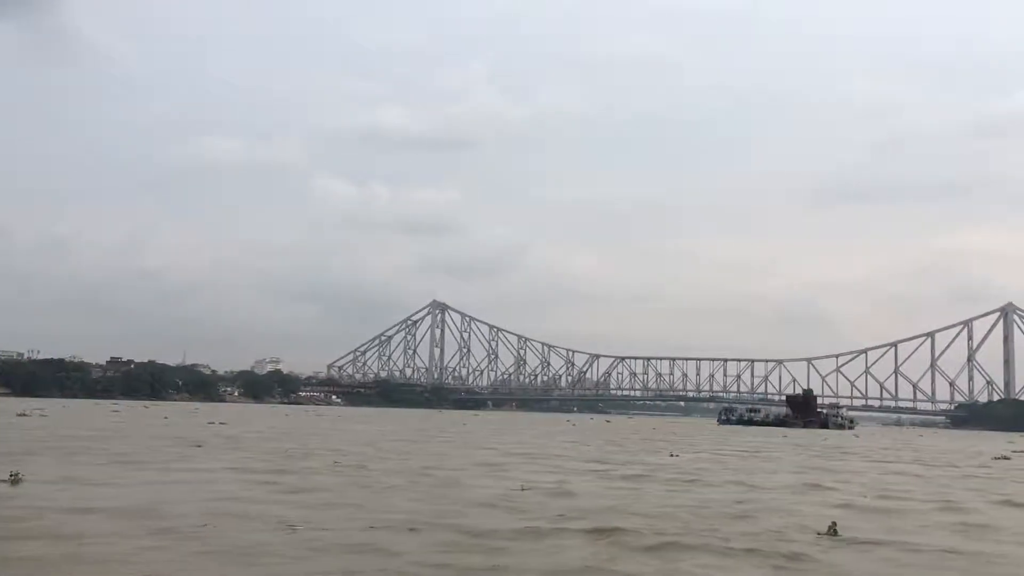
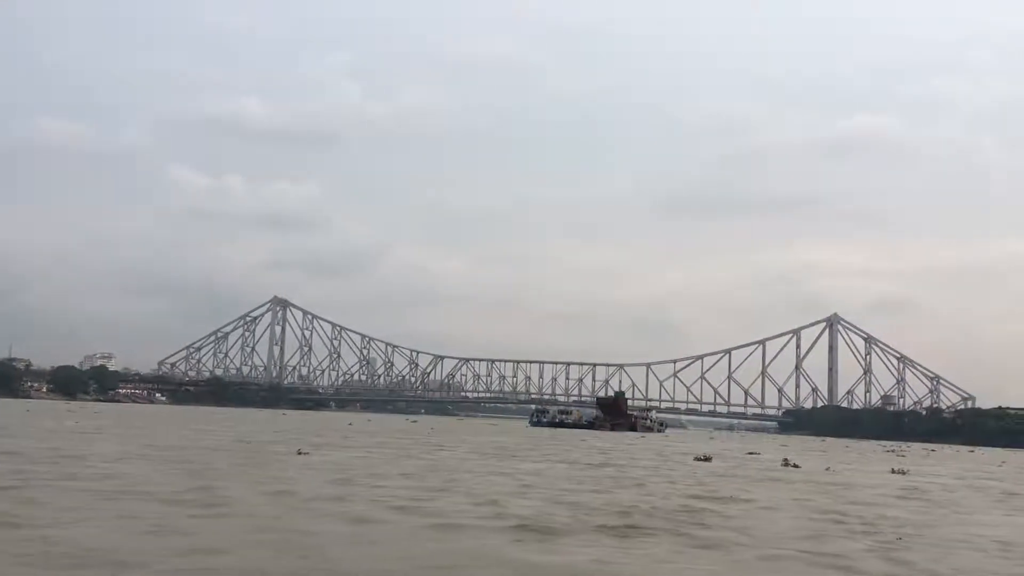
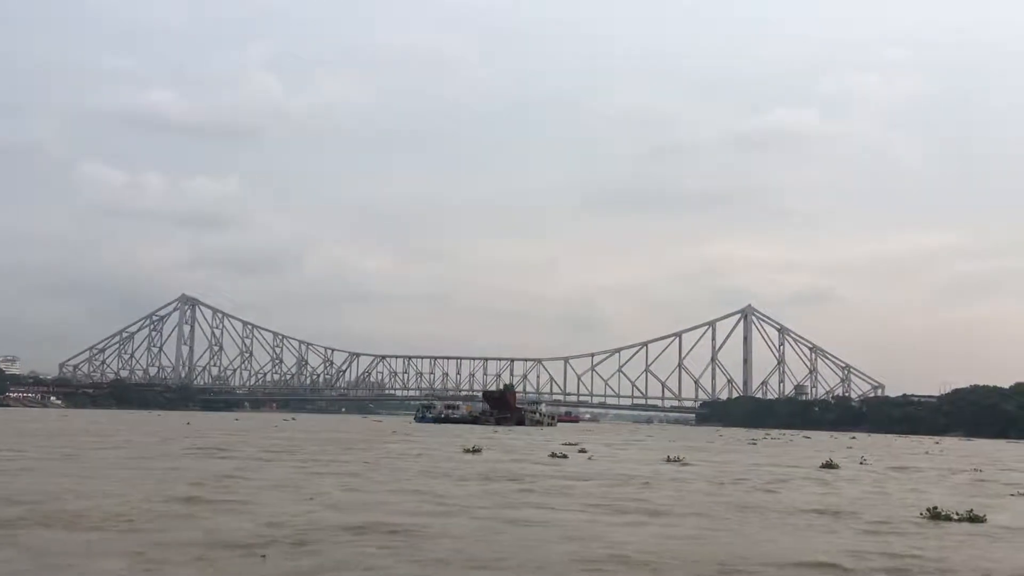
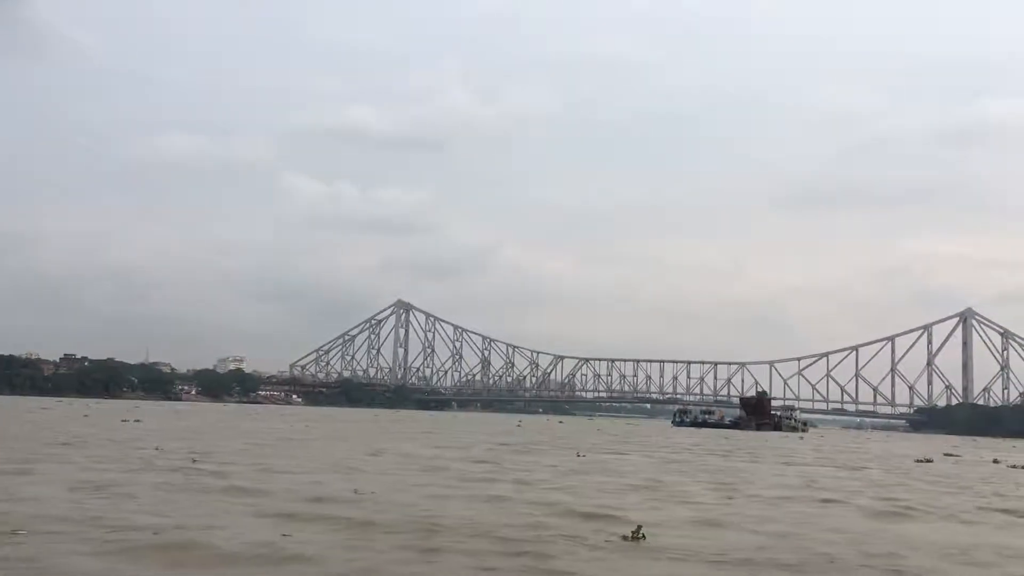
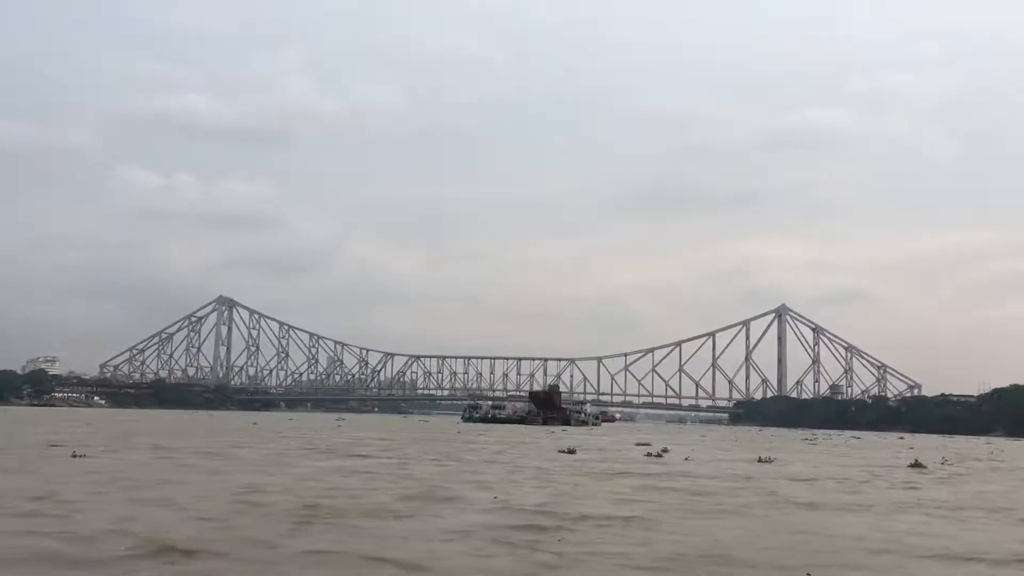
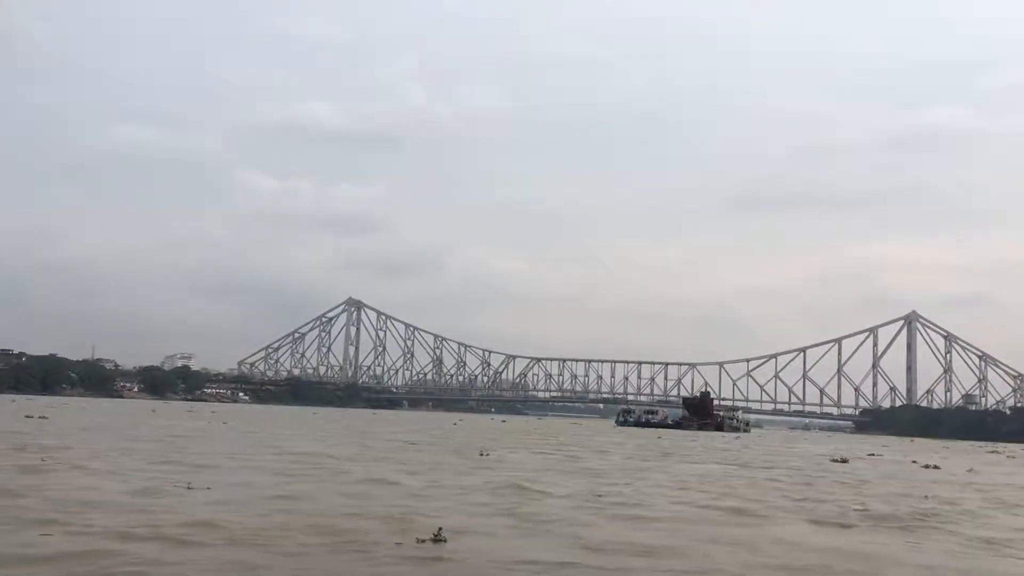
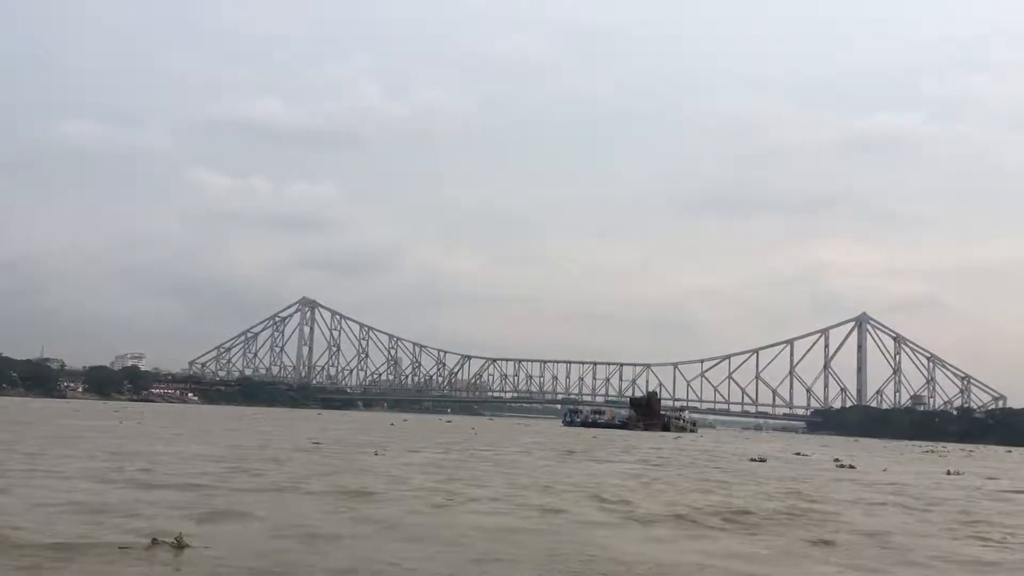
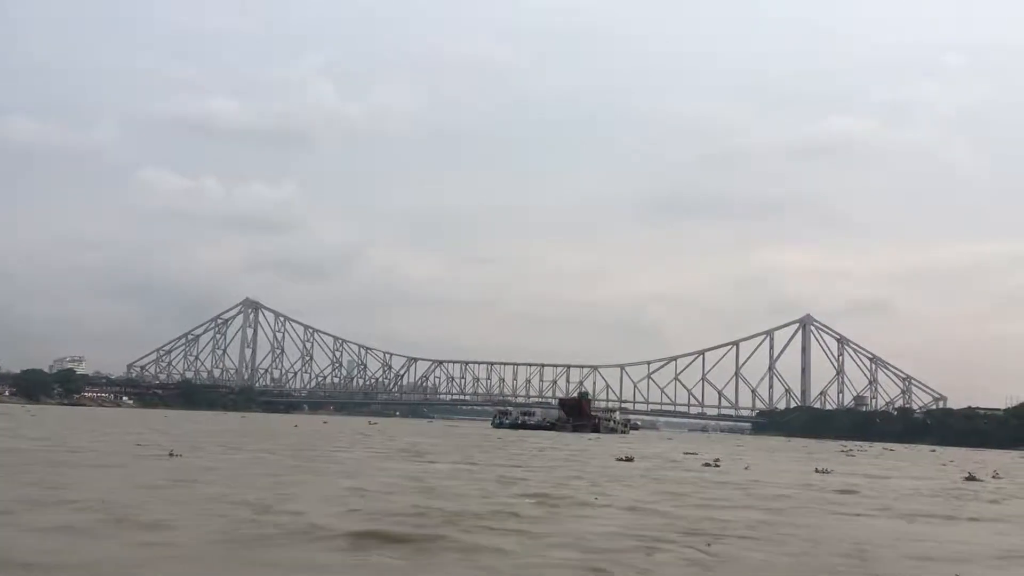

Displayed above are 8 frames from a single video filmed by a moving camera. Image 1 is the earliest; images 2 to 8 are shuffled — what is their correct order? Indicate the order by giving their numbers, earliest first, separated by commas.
4, 6, 7, 2, 8, 5, 3
